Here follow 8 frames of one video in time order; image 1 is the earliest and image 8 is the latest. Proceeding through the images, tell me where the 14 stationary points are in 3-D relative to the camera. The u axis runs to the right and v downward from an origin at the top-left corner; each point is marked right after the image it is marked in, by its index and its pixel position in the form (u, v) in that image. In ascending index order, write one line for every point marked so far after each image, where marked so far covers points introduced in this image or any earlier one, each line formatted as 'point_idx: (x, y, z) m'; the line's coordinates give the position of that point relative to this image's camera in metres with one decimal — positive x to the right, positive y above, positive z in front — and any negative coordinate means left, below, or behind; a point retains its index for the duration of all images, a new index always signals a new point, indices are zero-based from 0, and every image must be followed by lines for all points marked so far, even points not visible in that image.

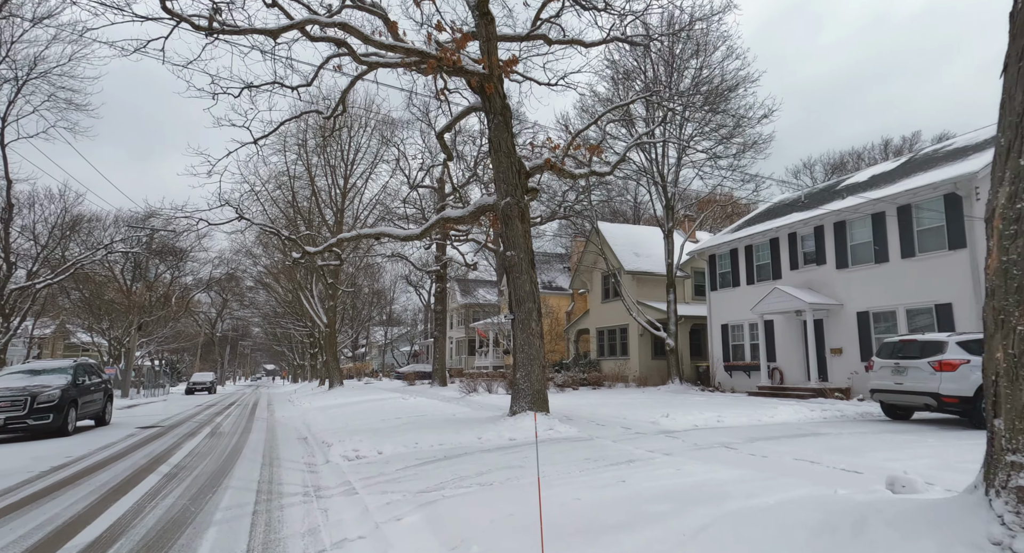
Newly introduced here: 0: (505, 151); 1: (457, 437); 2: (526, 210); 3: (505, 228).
0: (-0.1, +2.4, +11.5) m
1: (-0.9, -2.6, +10.1) m
2: (+0.3, +1.3, +11.6) m
3: (-0.1, +0.9, +11.5) m
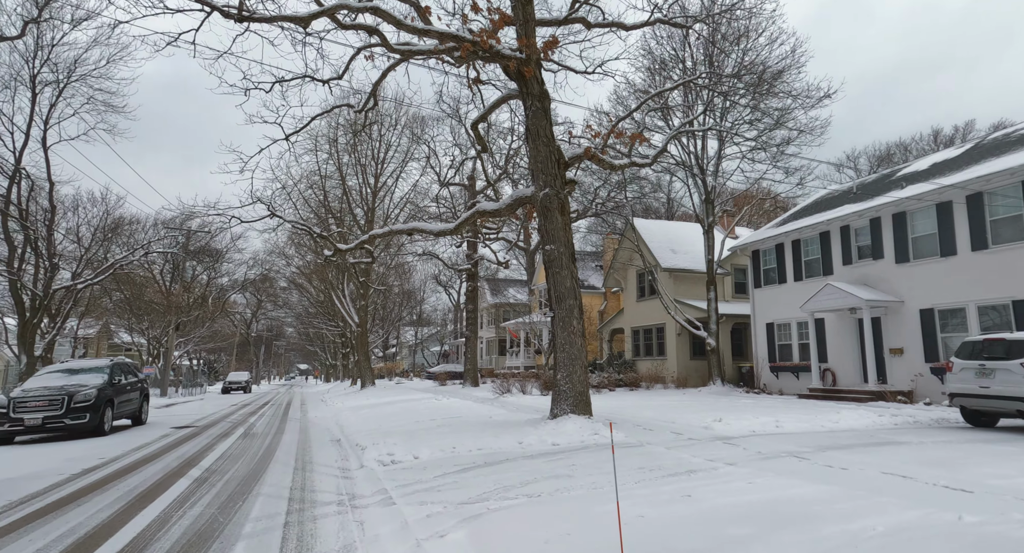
0: (+0.5, +2.4, +11.0) m
1: (-0.3, -2.5, +9.6) m
2: (+0.9, +1.3, +11.0) m
3: (+0.6, +1.0, +11.0) m
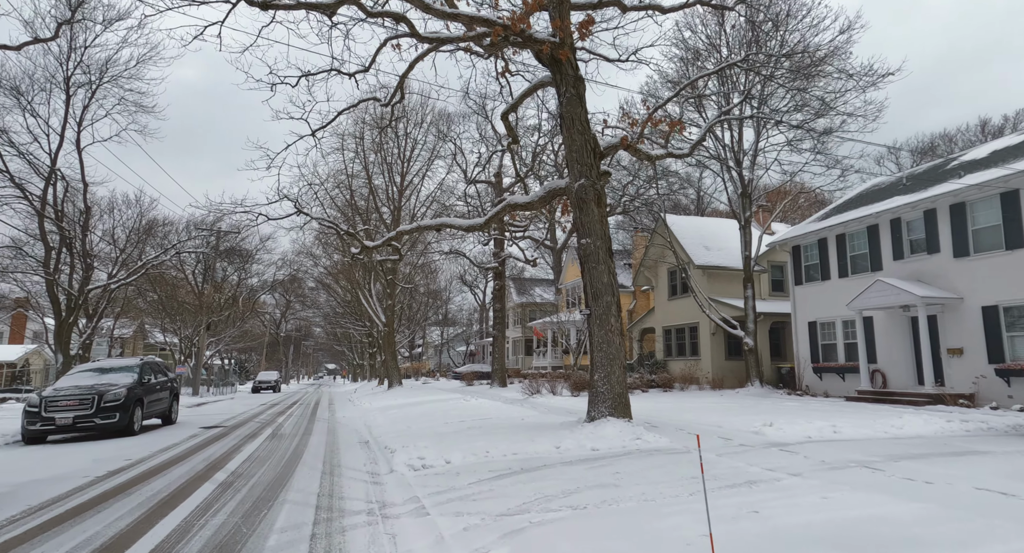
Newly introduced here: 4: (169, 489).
0: (+1.1, +2.5, +10.5) m
1: (+0.2, -2.4, +9.1) m
2: (+1.5, +1.4, +10.5) m
3: (+1.1, +1.1, +10.5) m
4: (-4.2, -2.6, +7.8) m
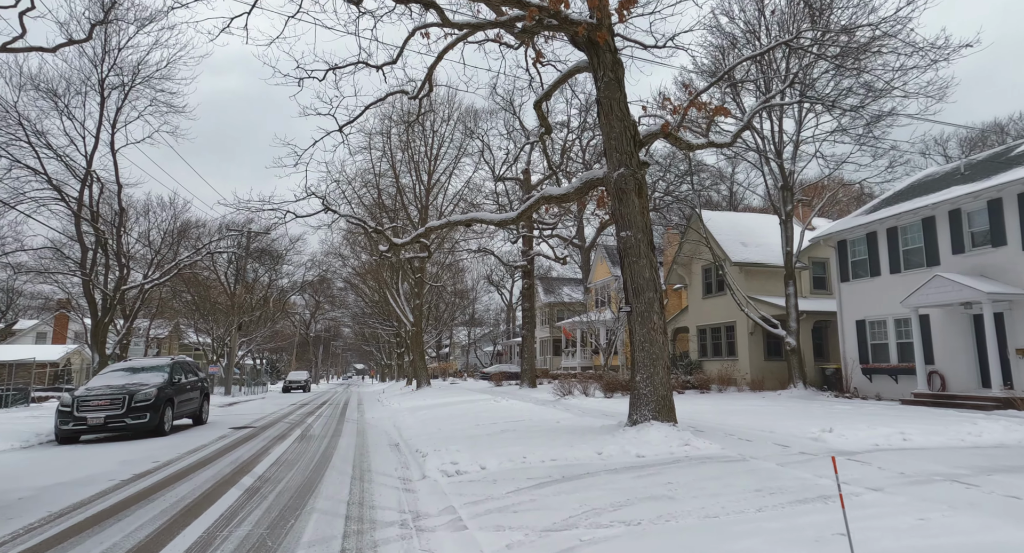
0: (+1.7, +2.6, +9.9) m
1: (+0.8, -2.4, +8.6) m
2: (+2.1, +1.5, +10.0) m
3: (+1.7, +1.1, +9.9) m
4: (-3.7, -2.6, +7.4) m
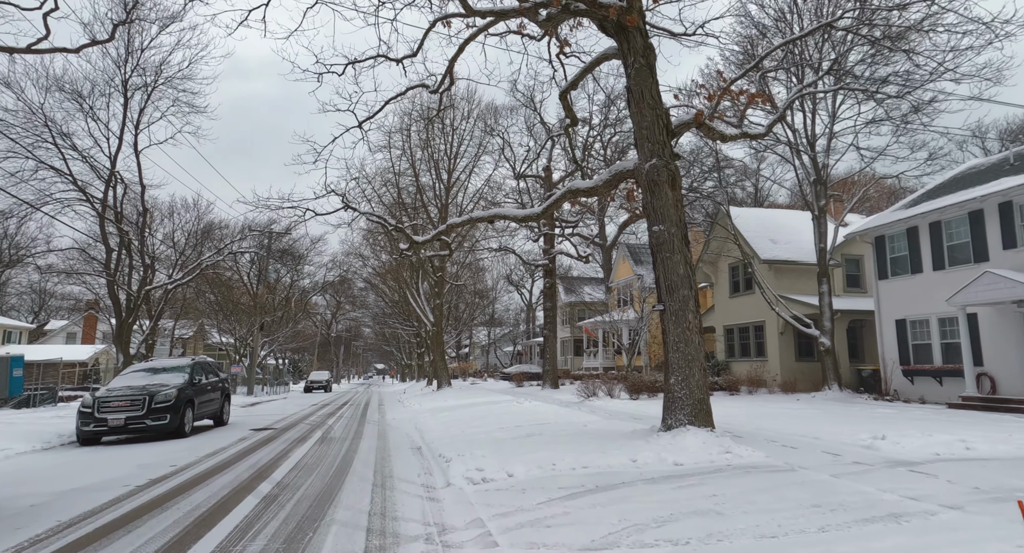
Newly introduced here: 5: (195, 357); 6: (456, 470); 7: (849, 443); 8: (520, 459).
0: (+2.0, +2.6, +9.4) m
1: (+1.1, -2.3, +8.1) m
2: (+2.5, +1.5, +9.5) m
3: (+2.1, +1.2, +9.4) m
4: (-3.4, -2.5, +7.1) m
5: (-8.4, -2.2, +16.9) m
6: (-0.8, -2.7, +8.7) m
7: (+4.2, -2.1, +7.9) m
8: (+0.1, -2.5, +8.8) m
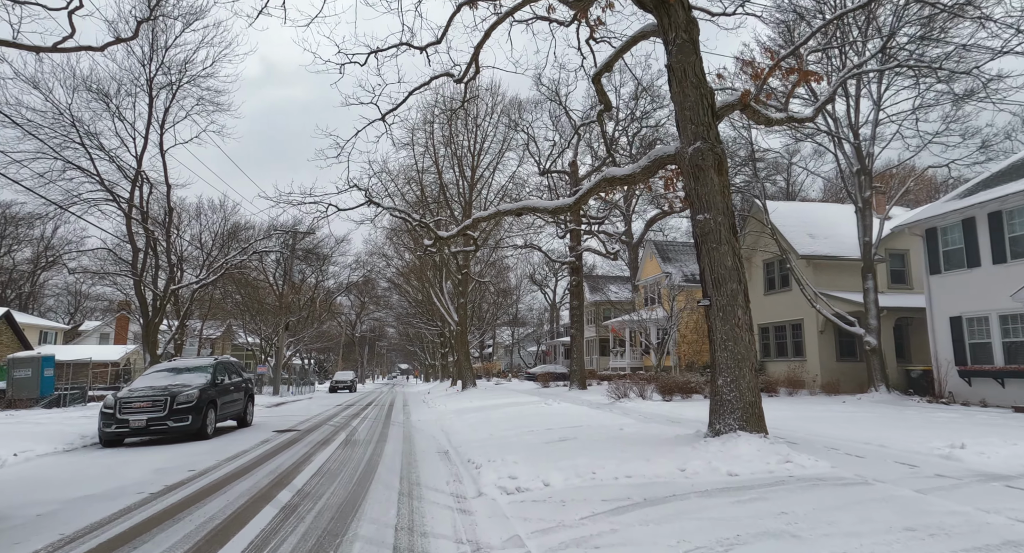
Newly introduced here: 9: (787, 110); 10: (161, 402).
0: (+2.5, +2.7, +8.7) m
1: (+1.6, -2.2, +7.5) m
2: (+2.9, +1.6, +8.7) m
3: (+2.5, +1.3, +8.7) m
4: (-3.0, -2.5, +6.6) m
5: (-7.7, -2.1, +16.6) m
6: (-0.3, -2.6, +8.1) m
7: (+4.6, -2.0, +7.1) m
8: (+0.6, -2.4, +8.1) m
9: (+5.0, +3.0, +11.4) m
10: (-7.6, -2.7, +13.7) m
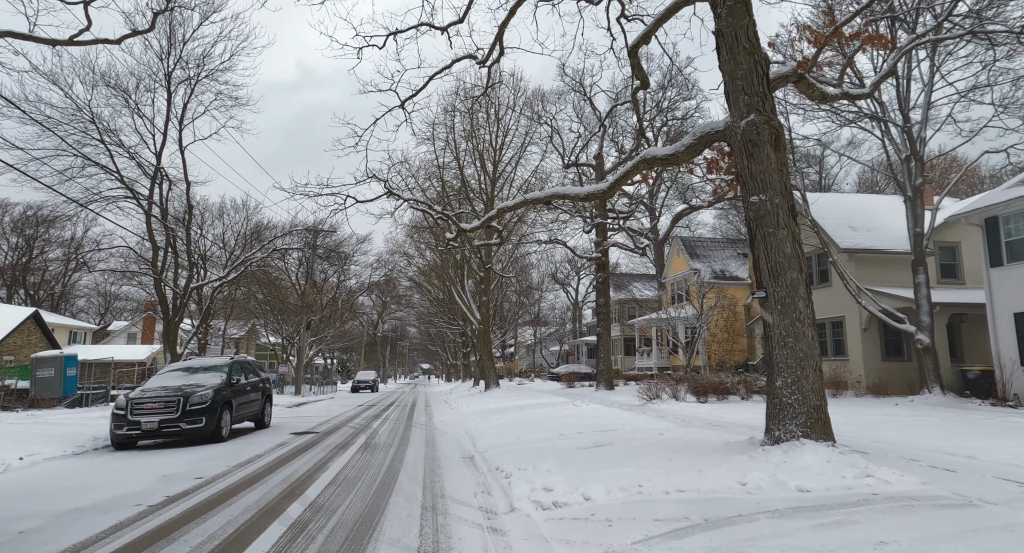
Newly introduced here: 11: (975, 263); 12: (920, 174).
0: (+2.9, +2.8, +7.8) m
1: (+1.9, -2.1, +6.6) m
2: (+3.3, +1.8, +7.8) m
3: (+2.9, +1.4, +7.8) m
4: (-2.7, -2.4, +5.9) m
5: (-7.0, -2.0, +16.0) m
6: (+0.1, -2.5, +7.3) m
7: (+5.0, -1.8, +6.2) m
8: (+1.0, -2.3, +7.3) m
9: (+5.5, +3.1, +10.4) m
10: (-7.1, -2.6, +13.1) m
11: (+14.1, +0.4, +19.3) m
12: (+11.0, +2.7, +17.0) m
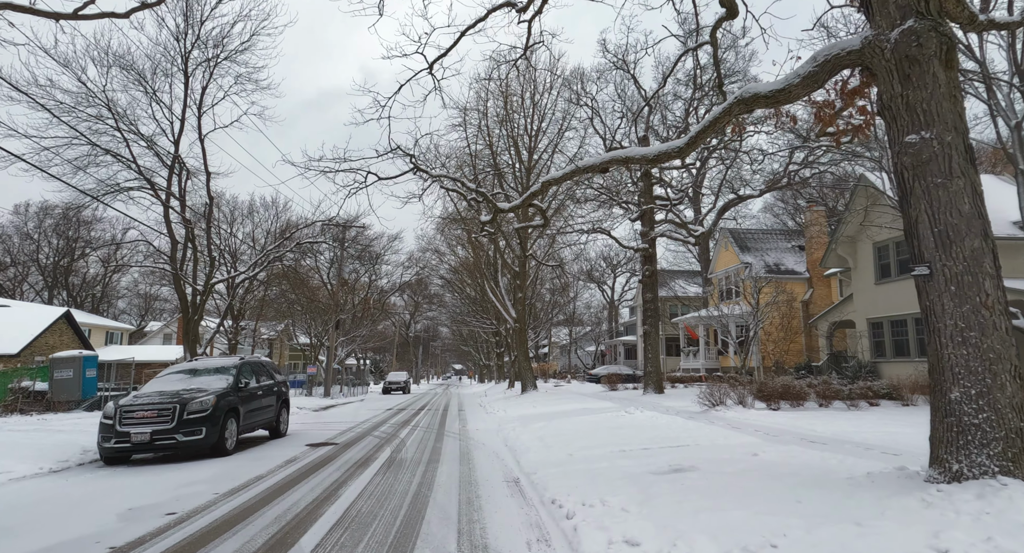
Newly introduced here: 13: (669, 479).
0: (+3.5, +3.1, +5.6) m
1: (+2.5, -1.8, +4.5) m
2: (+3.9, +2.0, +5.6) m
3: (+3.5, +1.7, +5.6) m
4: (-2.2, -2.1, +4.0) m
5: (-6.0, -1.8, +14.3) m
6: (+0.6, -2.2, +5.3) m
7: (+5.5, -1.5, +3.9) m
8: (+1.5, -2.1, +5.2) m
9: (+6.1, +3.4, +8.1) m
10: (-6.2, -2.4, +11.4) m
11: (+15.2, +0.8, +16.5) m
12: (+12.0, +3.0, +14.4) m
13: (+1.8, -2.3, +7.1) m
